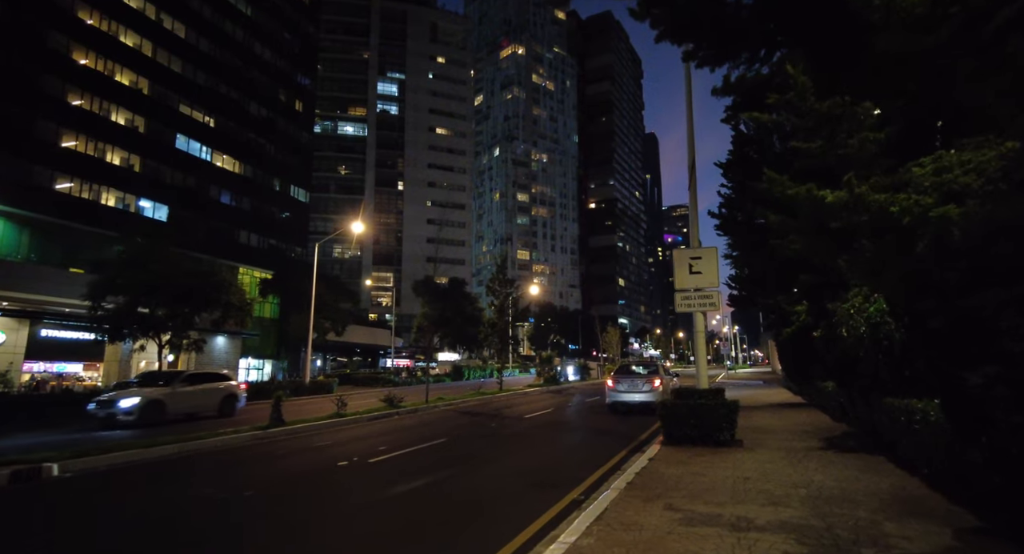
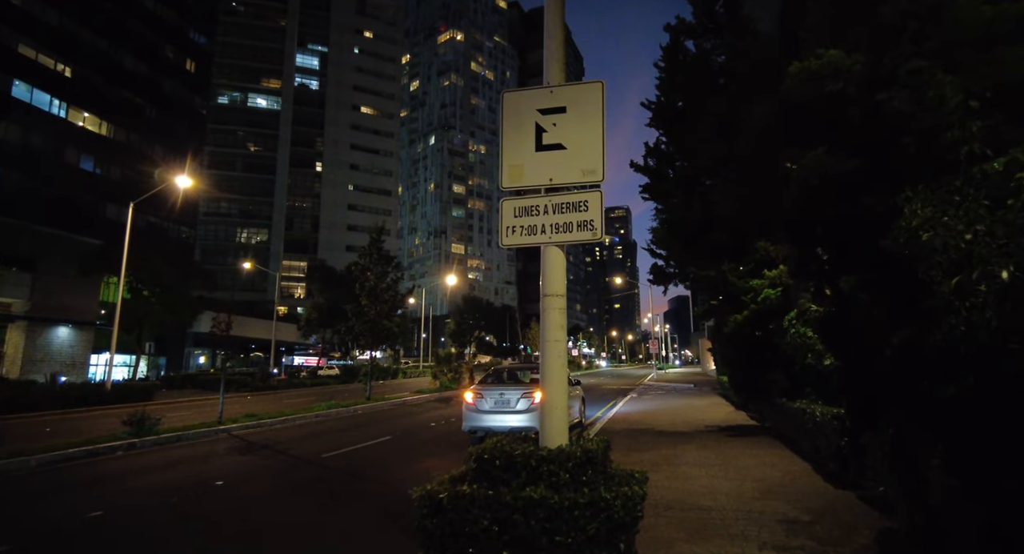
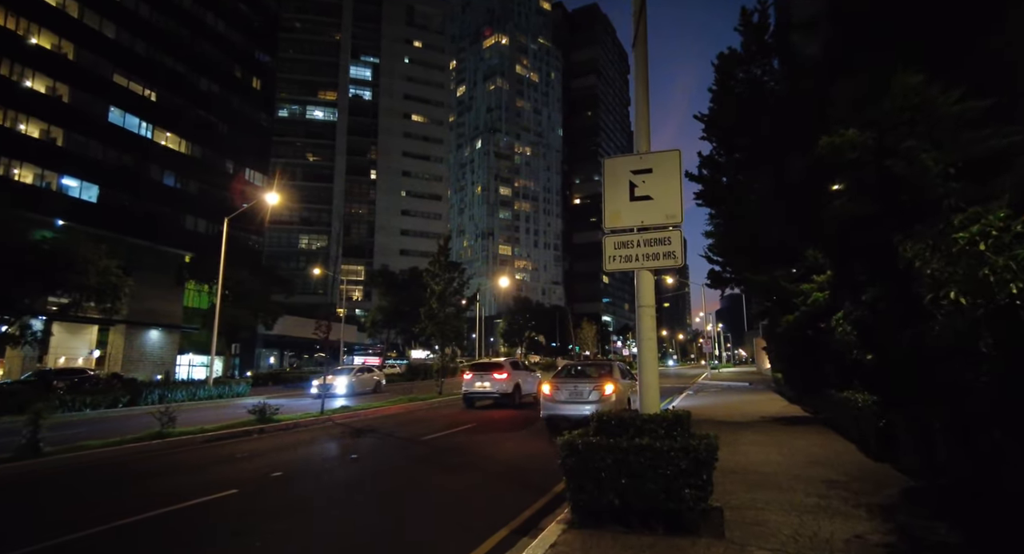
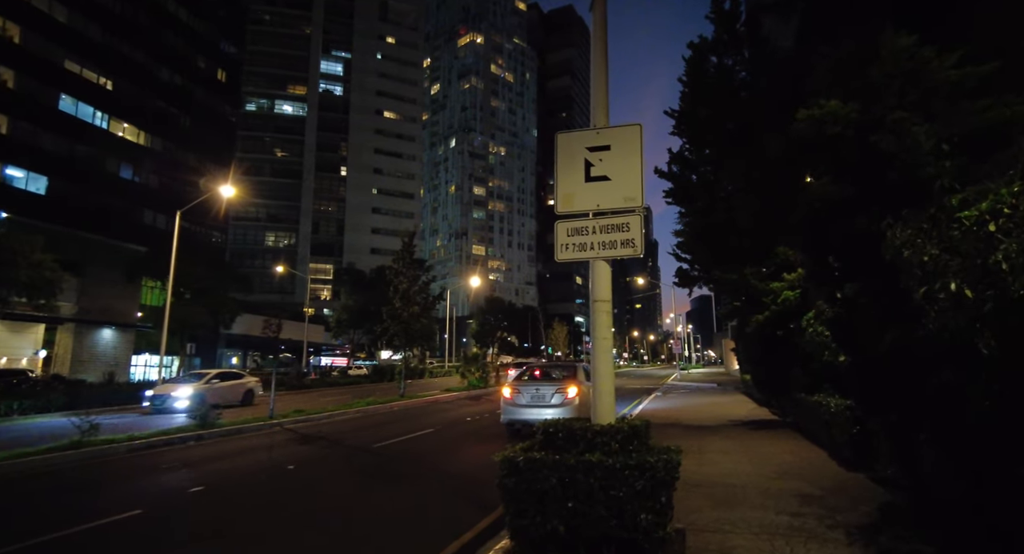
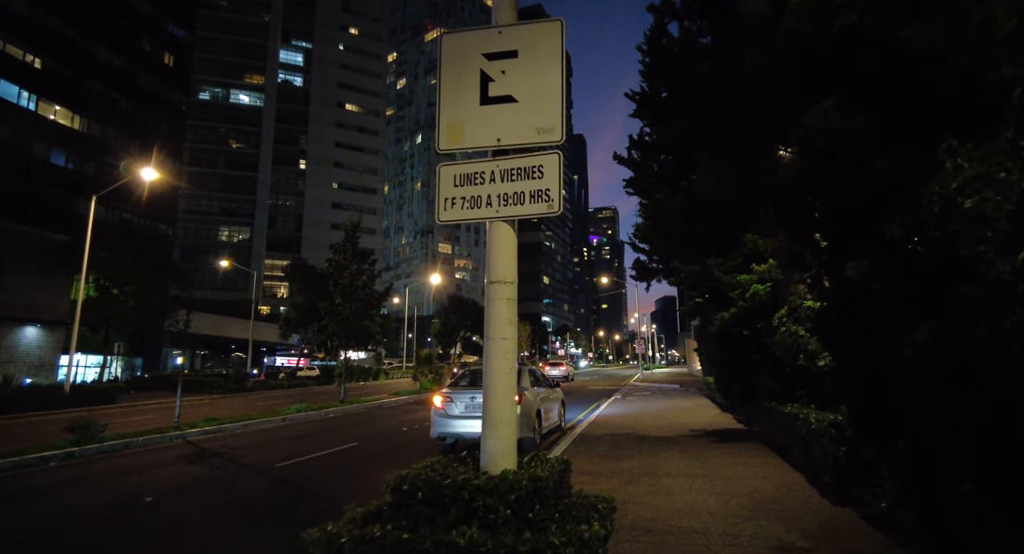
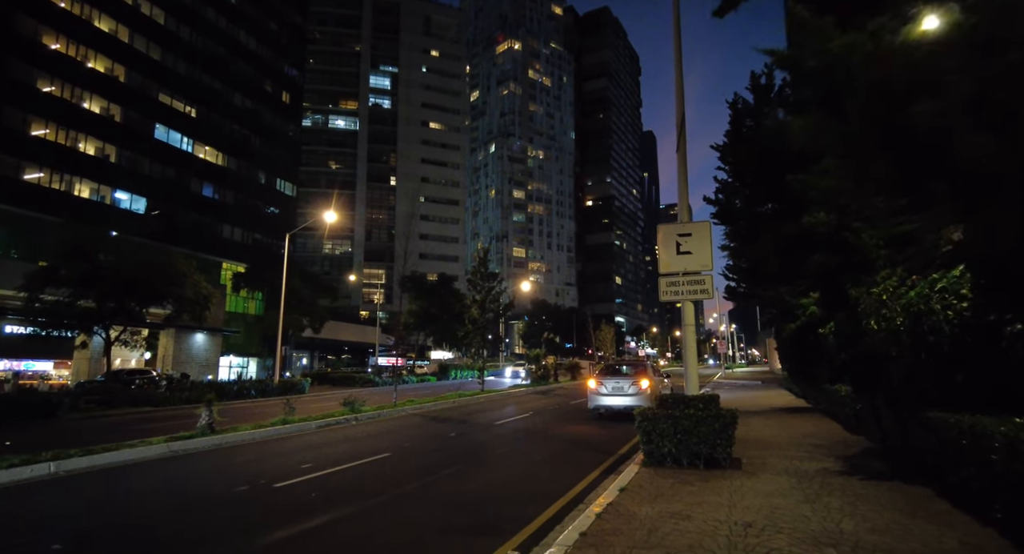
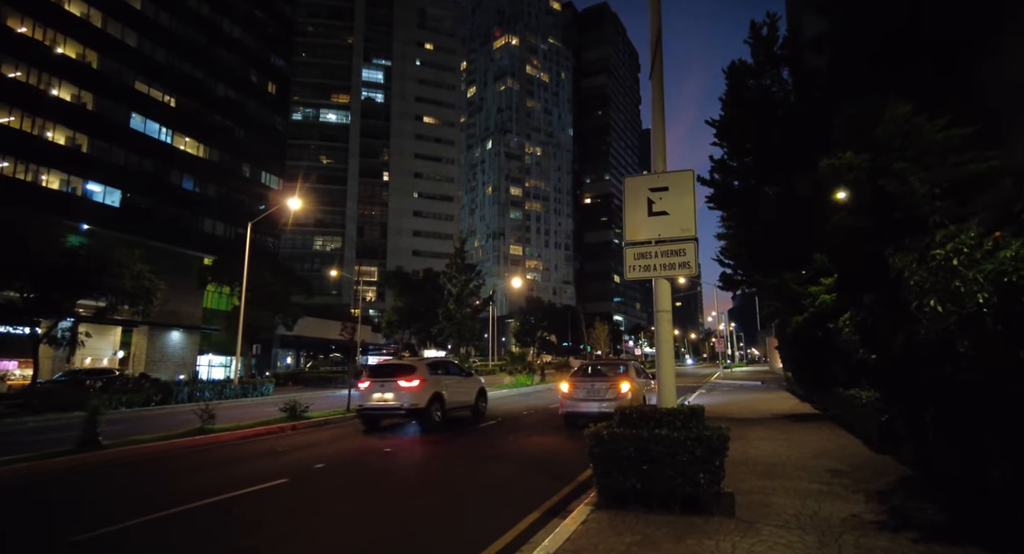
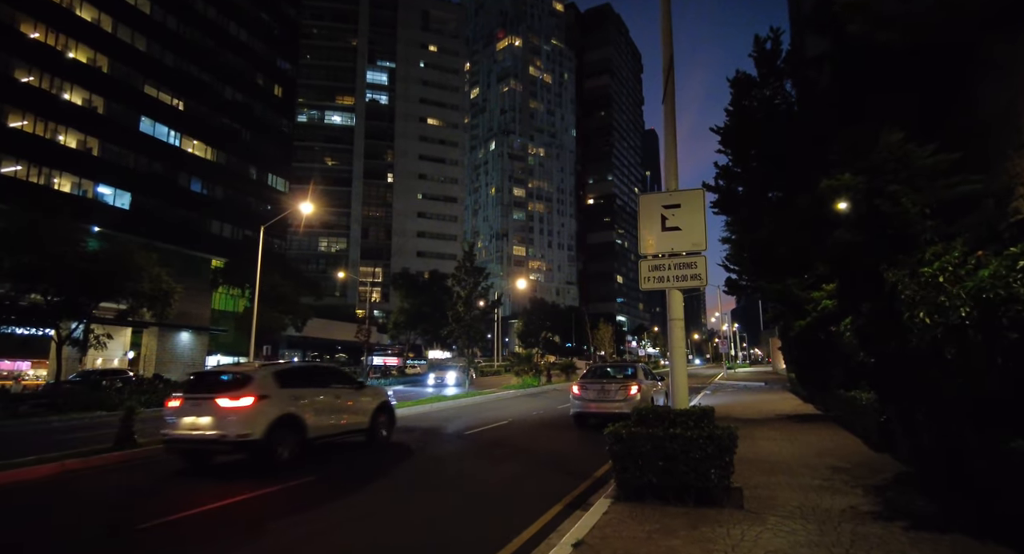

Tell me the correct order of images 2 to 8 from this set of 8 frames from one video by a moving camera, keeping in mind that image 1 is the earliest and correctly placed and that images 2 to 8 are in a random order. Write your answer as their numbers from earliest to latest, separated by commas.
6, 8, 7, 3, 4, 2, 5
